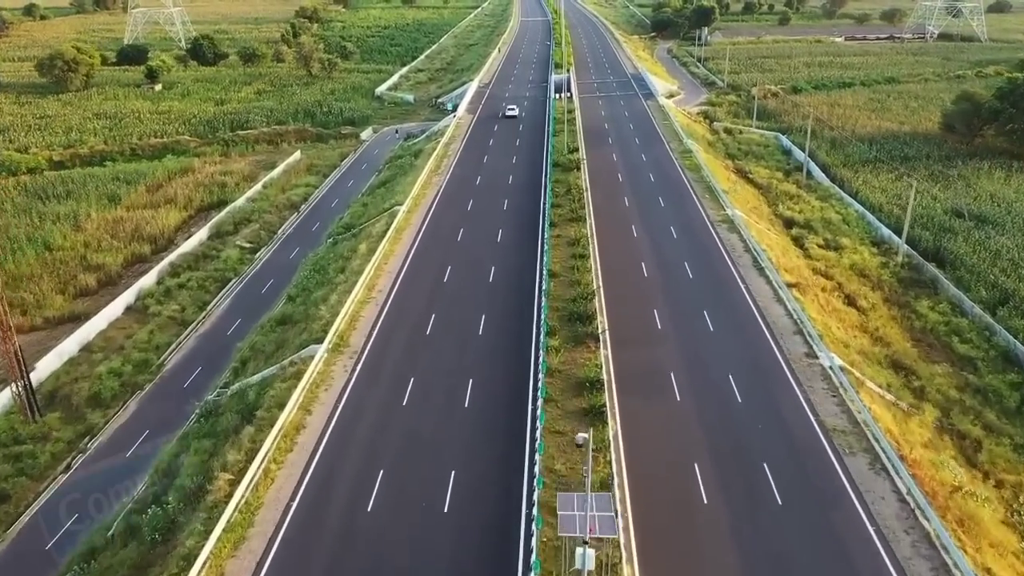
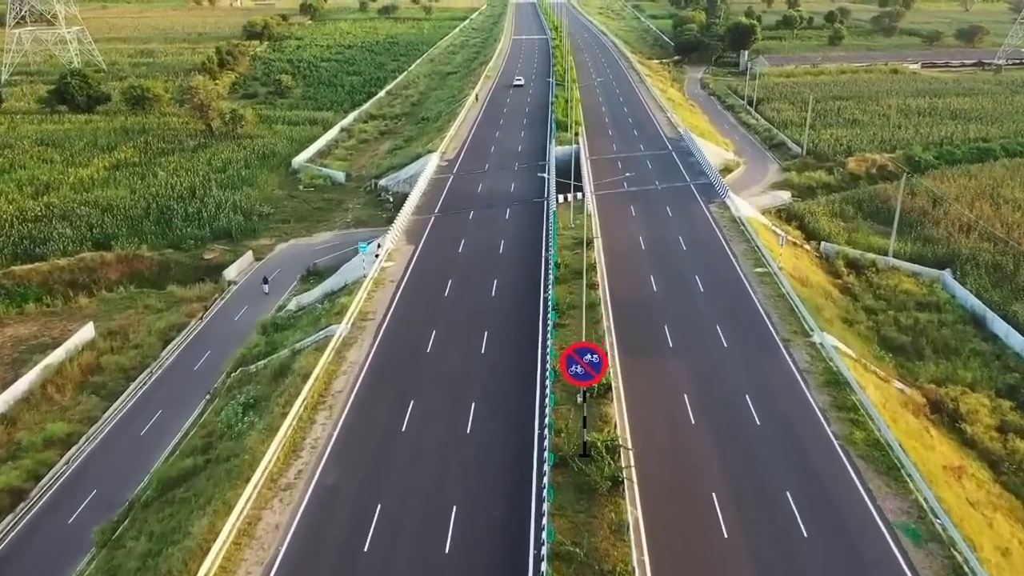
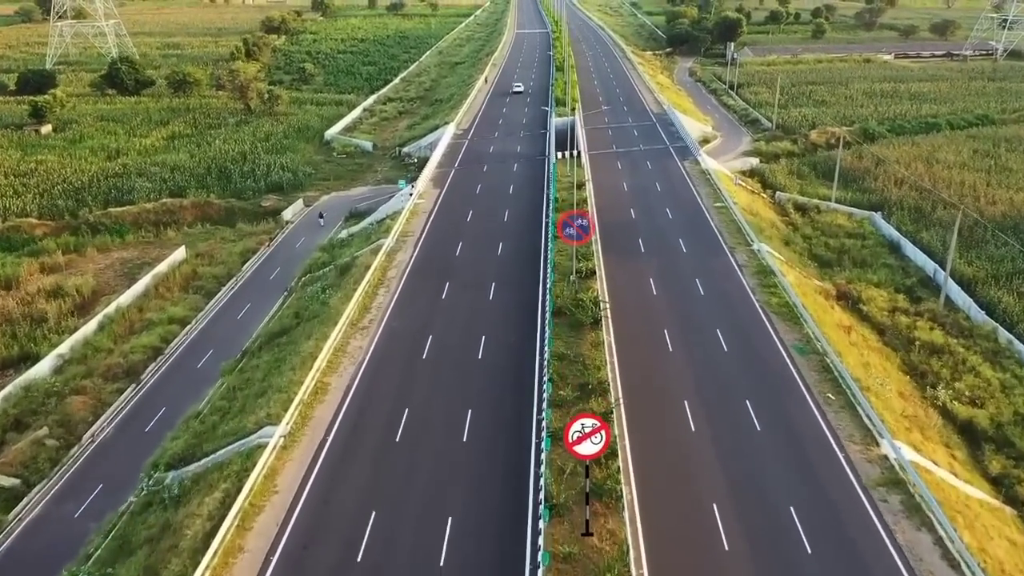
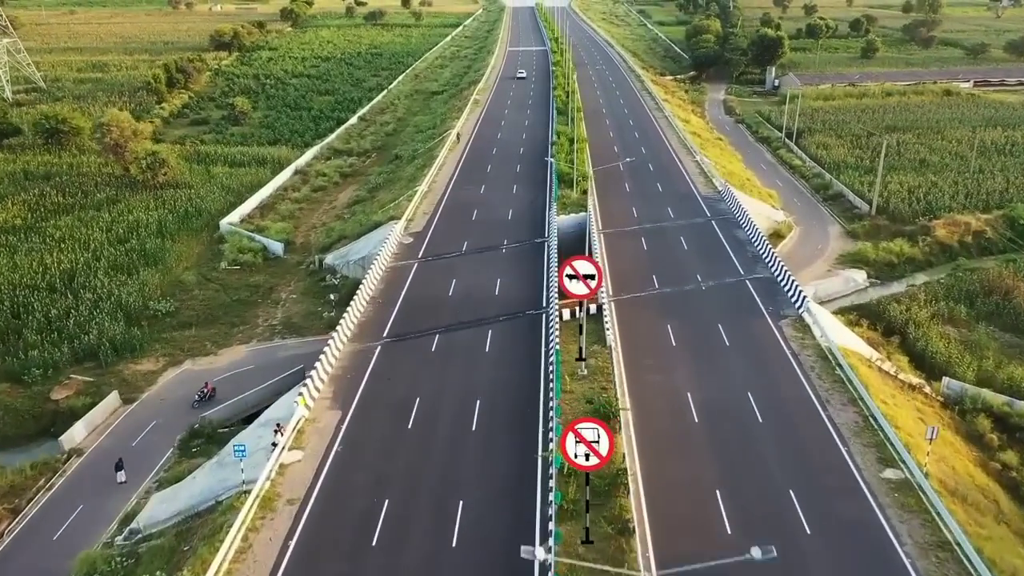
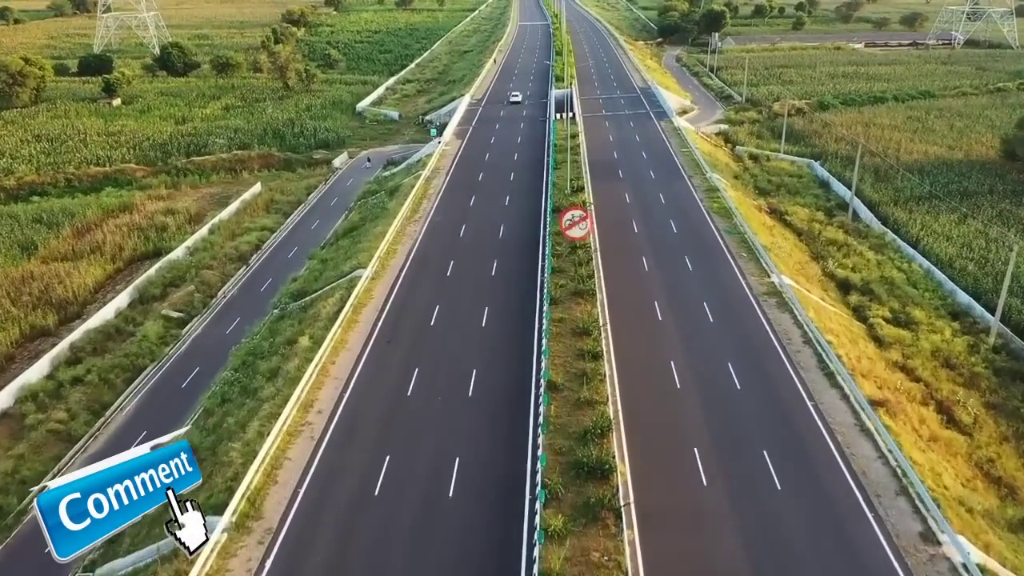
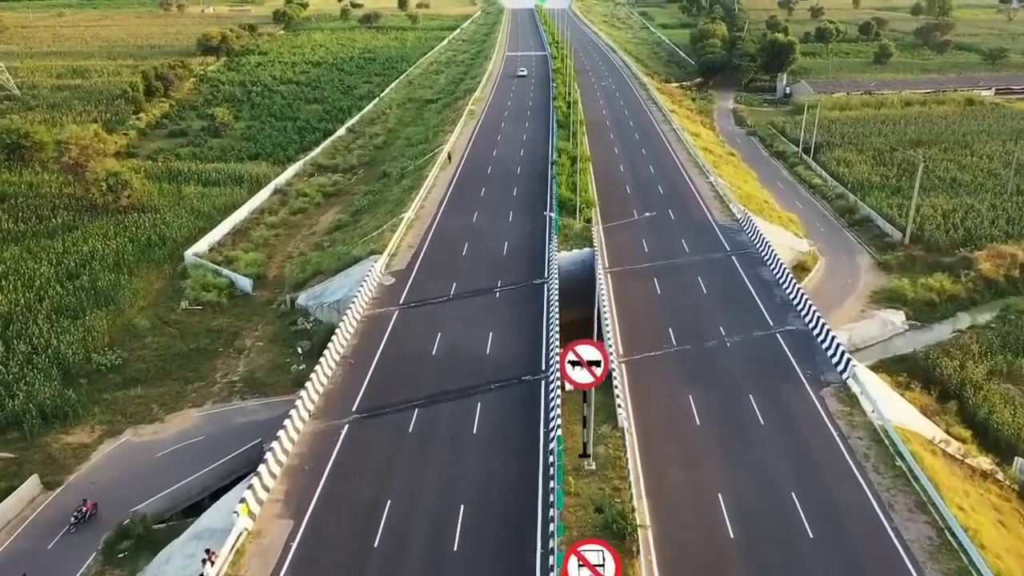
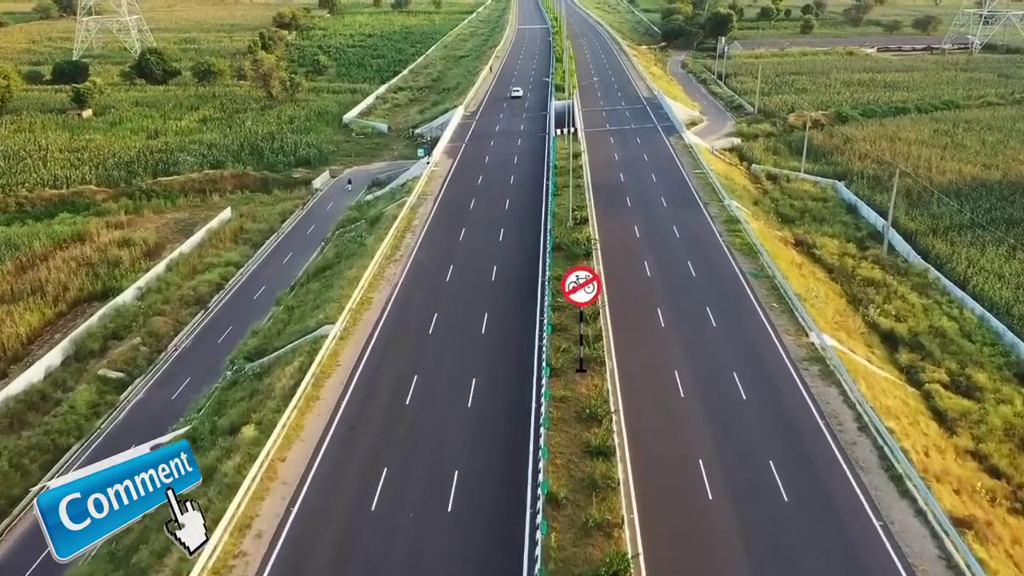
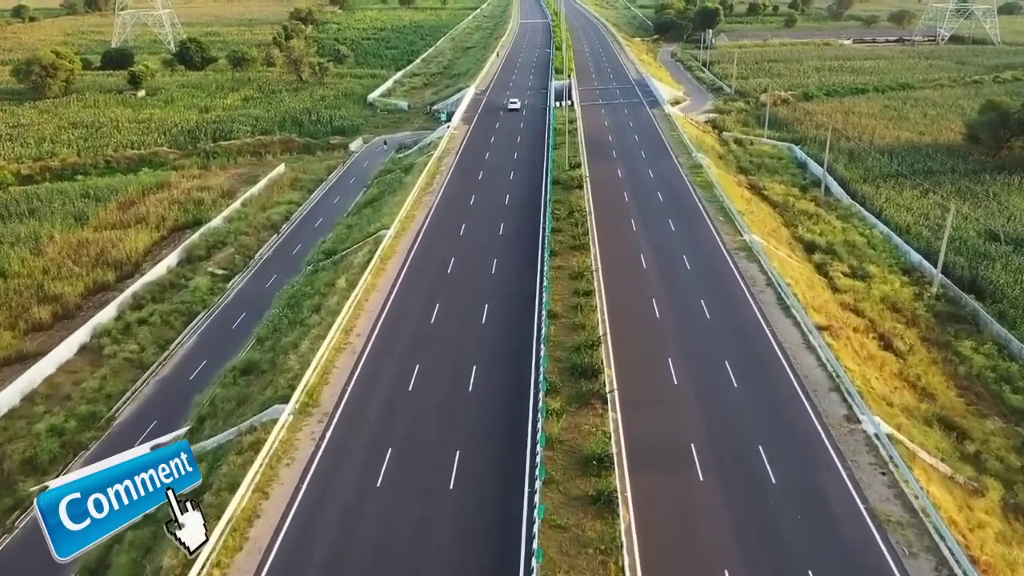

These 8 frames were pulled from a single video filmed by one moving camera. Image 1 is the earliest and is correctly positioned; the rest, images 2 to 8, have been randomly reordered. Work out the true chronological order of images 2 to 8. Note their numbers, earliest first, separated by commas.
8, 5, 7, 3, 2, 4, 6
